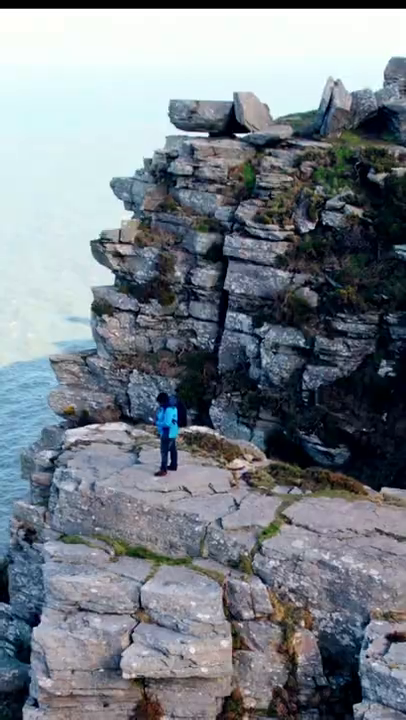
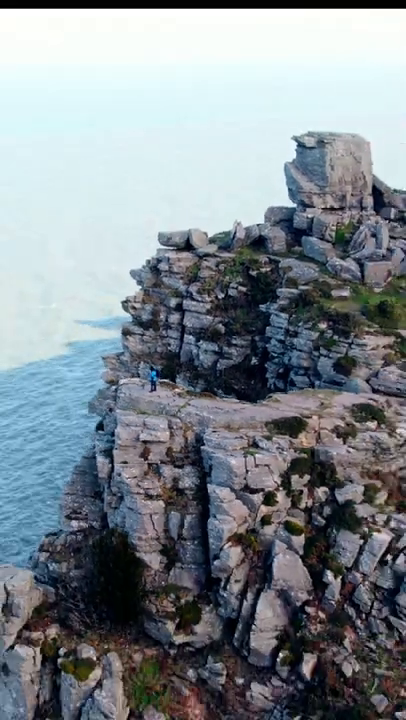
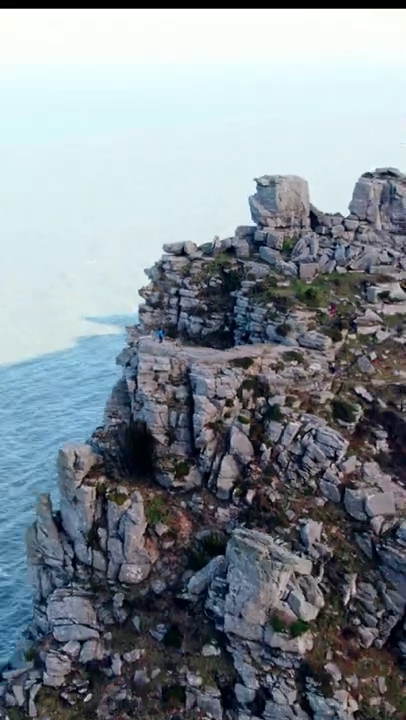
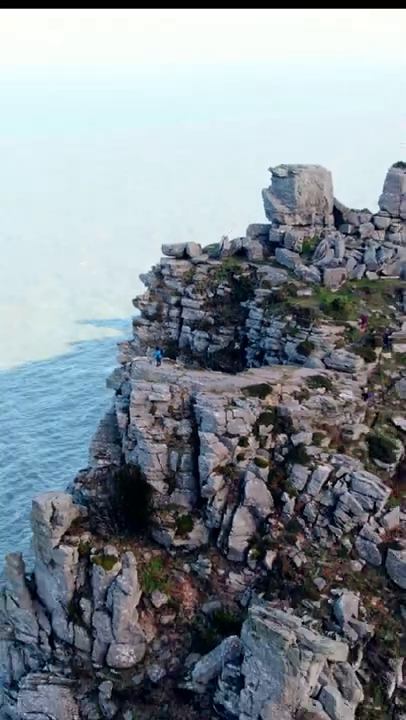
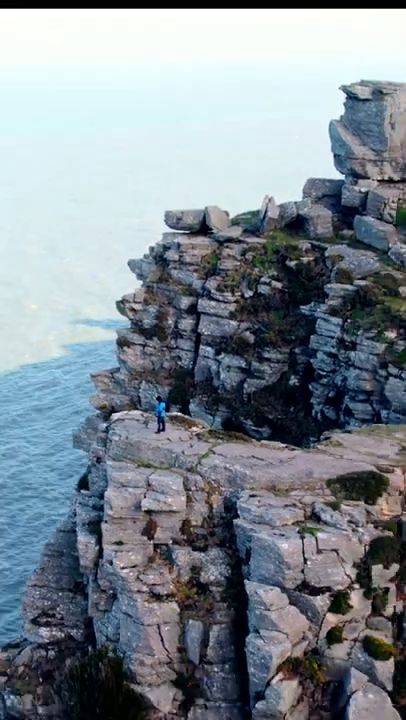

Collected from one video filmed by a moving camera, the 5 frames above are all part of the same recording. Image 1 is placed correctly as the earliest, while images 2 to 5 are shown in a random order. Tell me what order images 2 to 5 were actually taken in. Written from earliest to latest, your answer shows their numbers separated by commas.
5, 2, 4, 3
